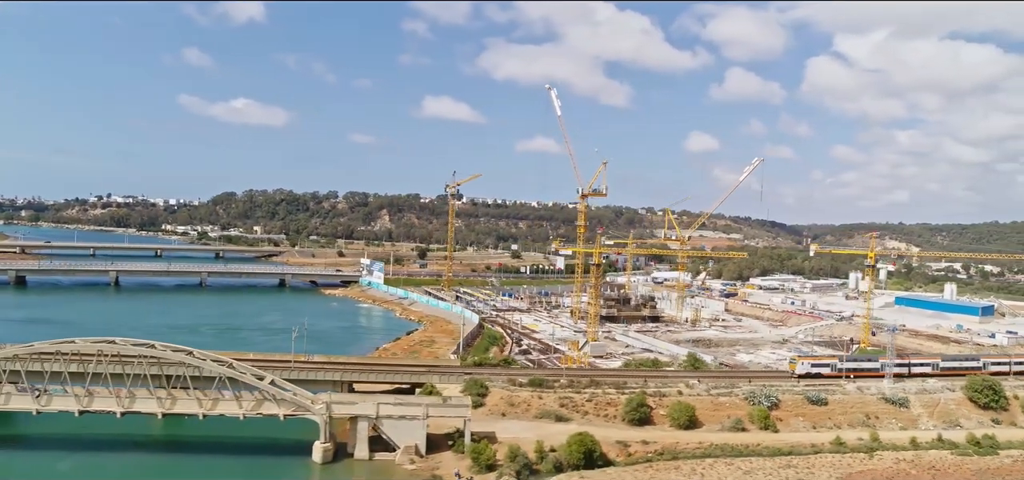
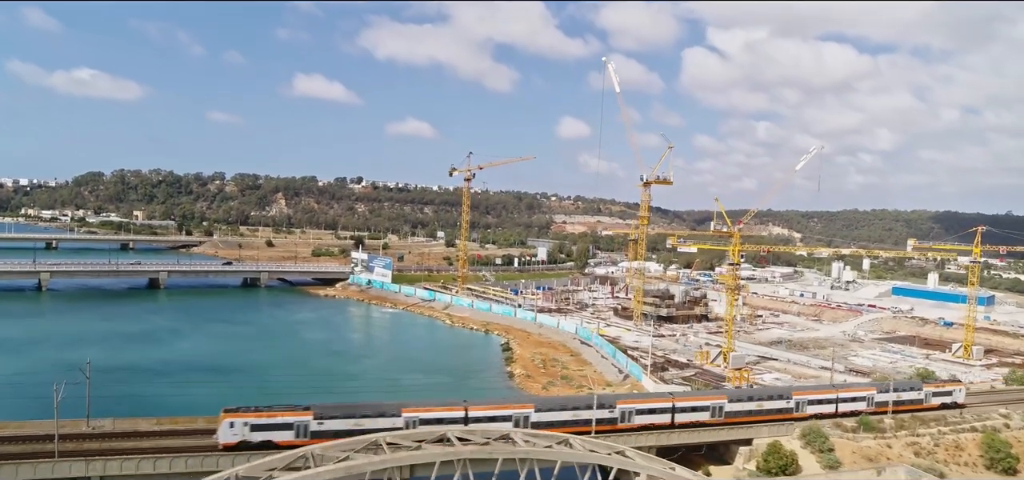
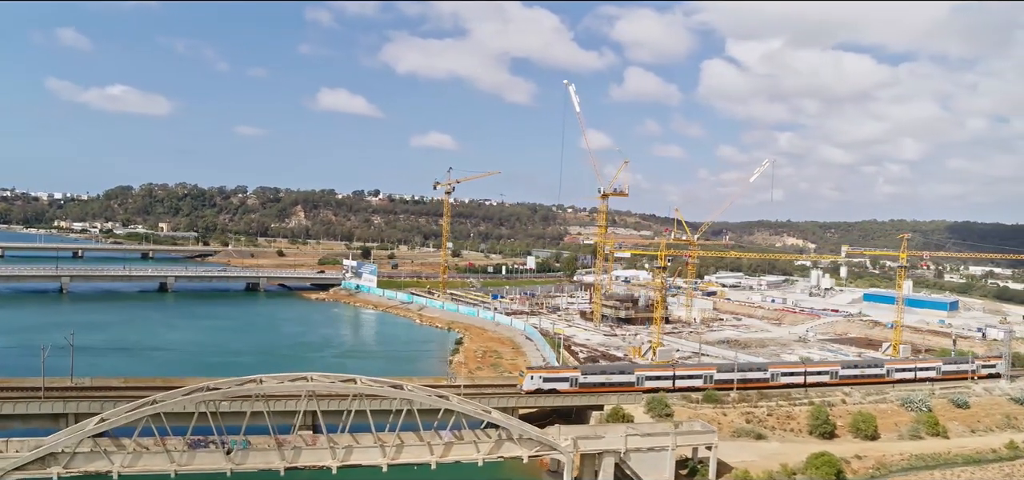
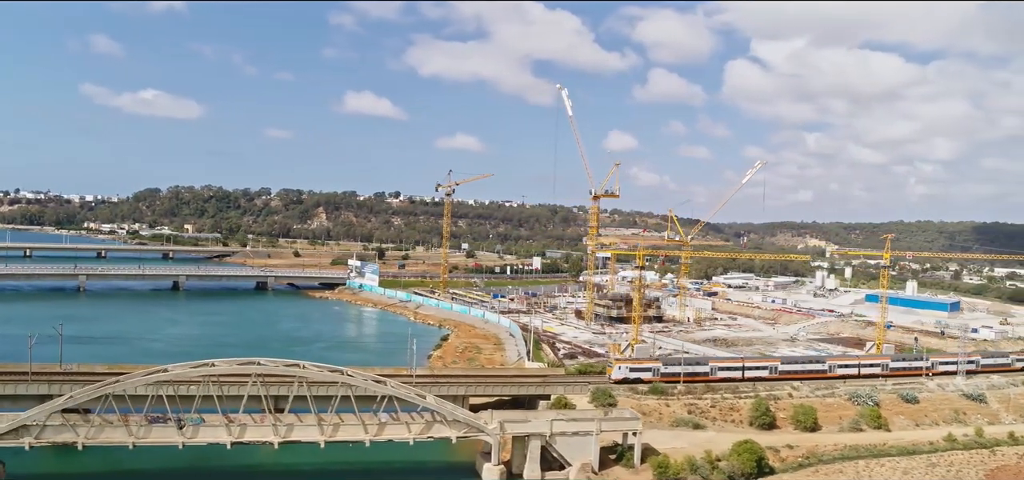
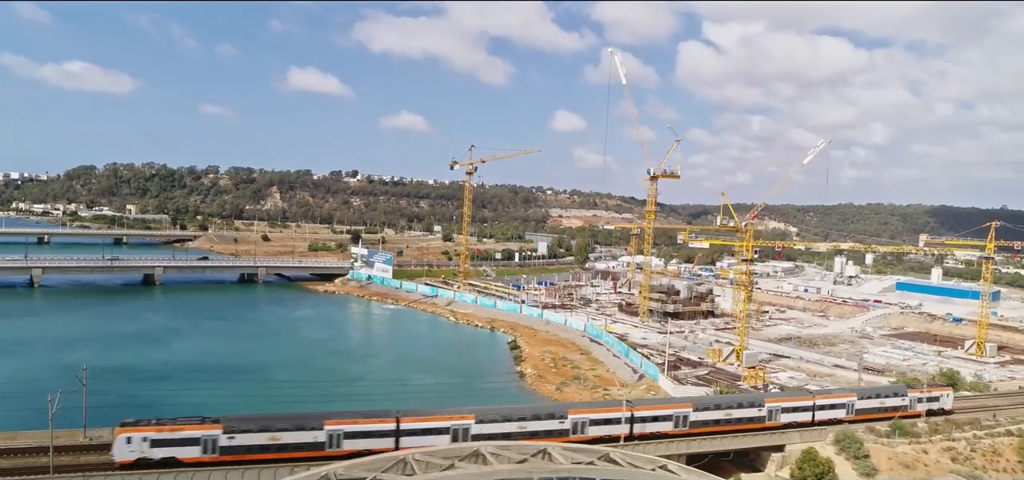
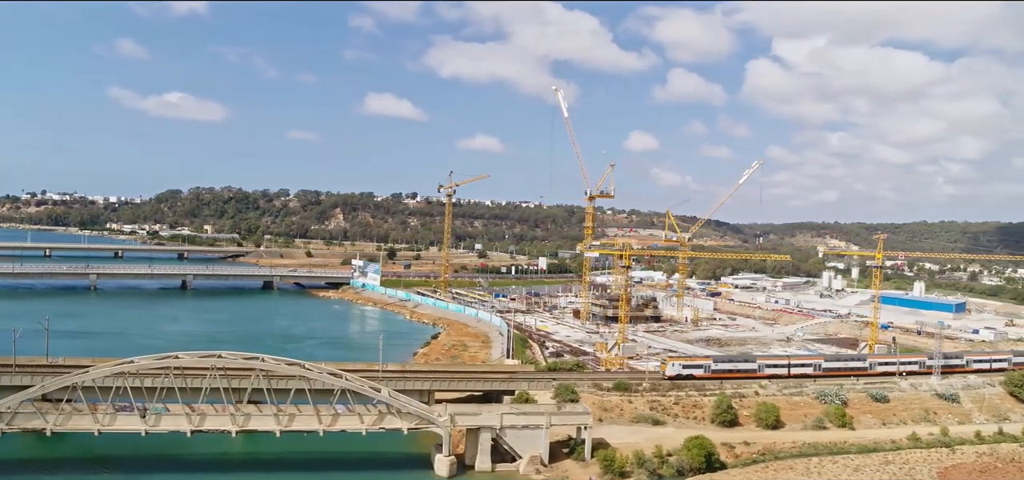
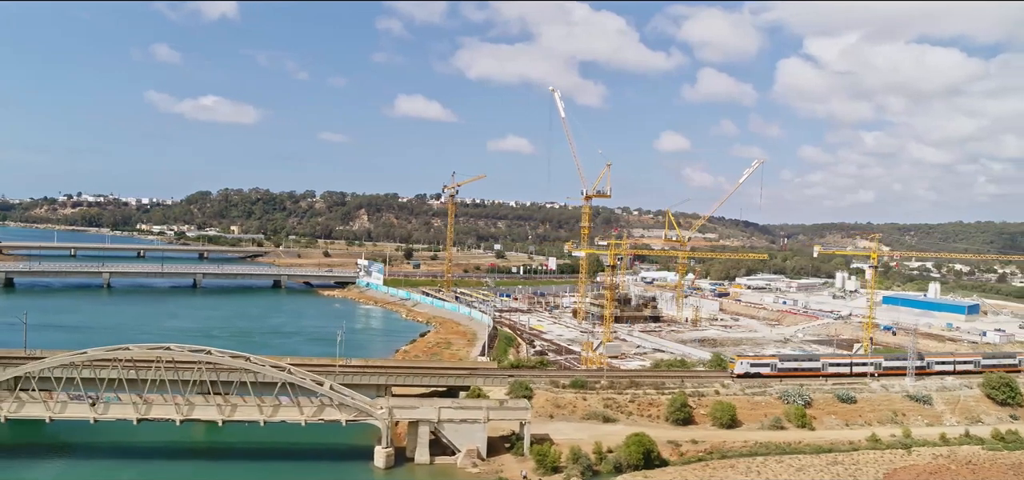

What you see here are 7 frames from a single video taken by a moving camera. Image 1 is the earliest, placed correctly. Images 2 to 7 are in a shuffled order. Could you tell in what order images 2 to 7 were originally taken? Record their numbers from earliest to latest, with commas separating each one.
7, 6, 4, 3, 2, 5
